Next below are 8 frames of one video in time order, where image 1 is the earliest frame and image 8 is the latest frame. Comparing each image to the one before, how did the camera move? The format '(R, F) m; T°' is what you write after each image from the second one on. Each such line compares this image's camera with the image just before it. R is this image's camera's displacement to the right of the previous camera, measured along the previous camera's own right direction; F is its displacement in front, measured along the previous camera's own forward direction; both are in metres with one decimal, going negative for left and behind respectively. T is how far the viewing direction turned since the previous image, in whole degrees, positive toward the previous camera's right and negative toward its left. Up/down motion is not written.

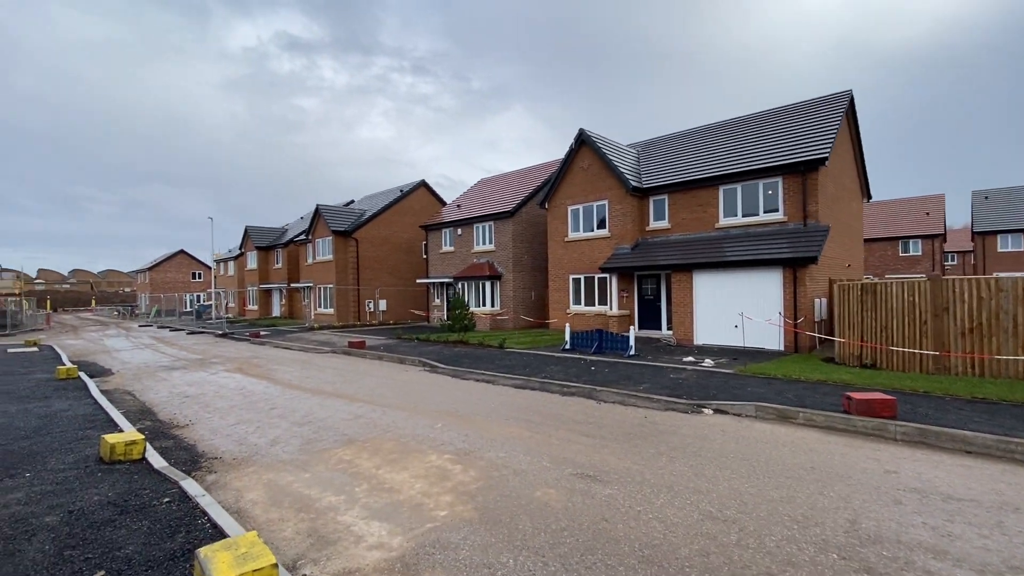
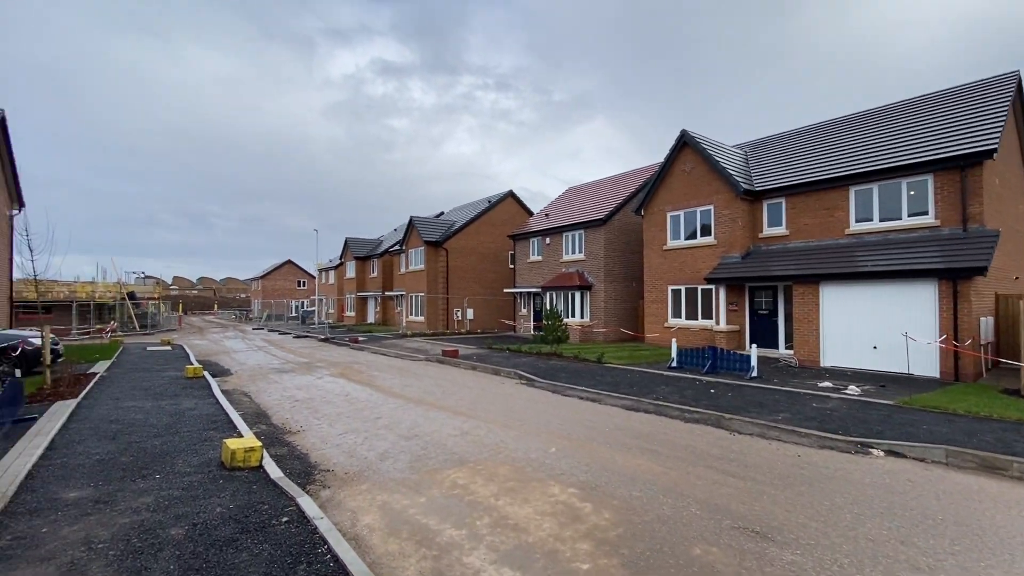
(-0.7, +0.8) m; -9°
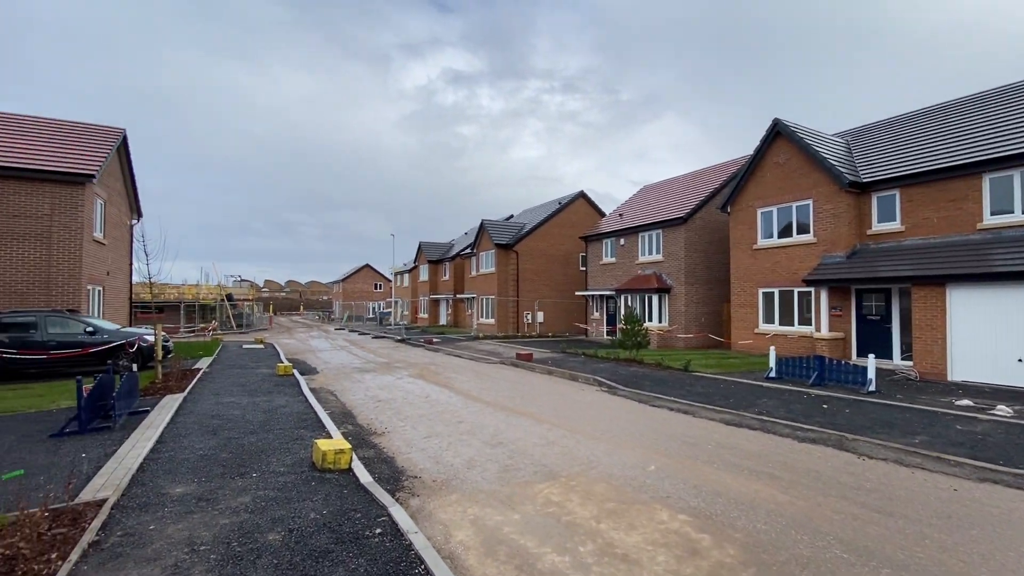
(-0.4, +0.5) m; -8°
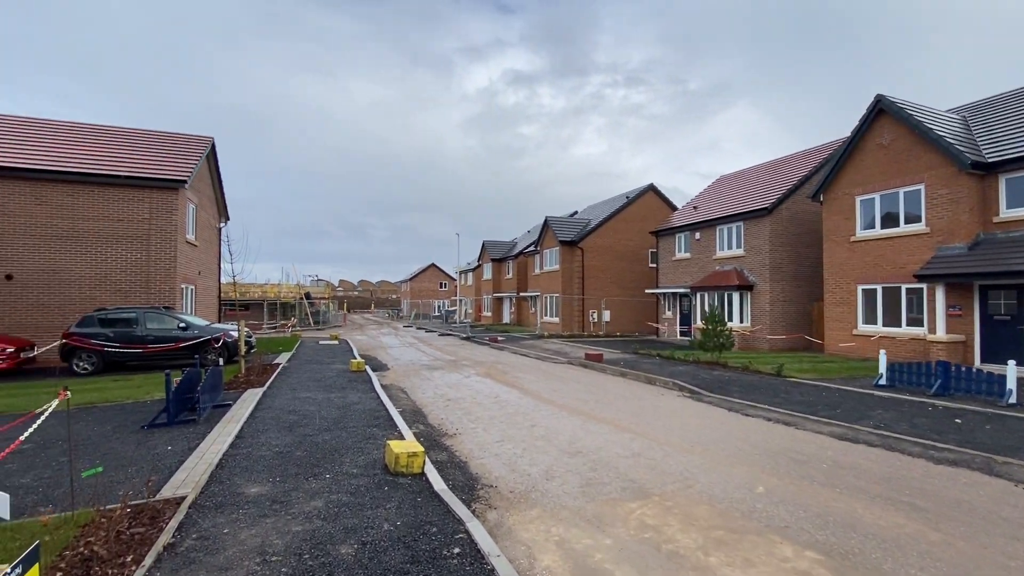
(-0.3, +0.6) m; -7°
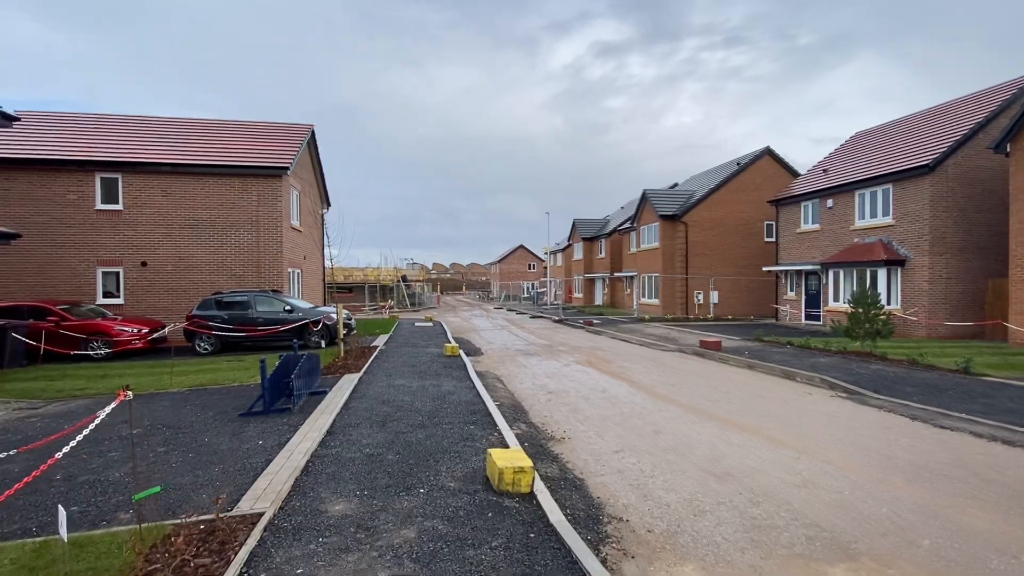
(-0.5, +1.5) m; -10°
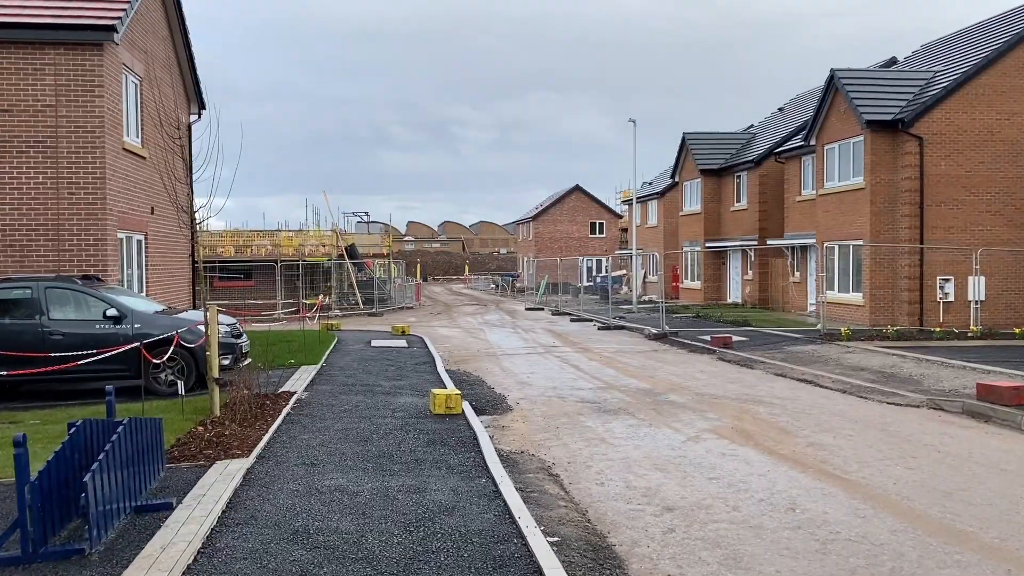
(+1.1, +13.6) m; -10°
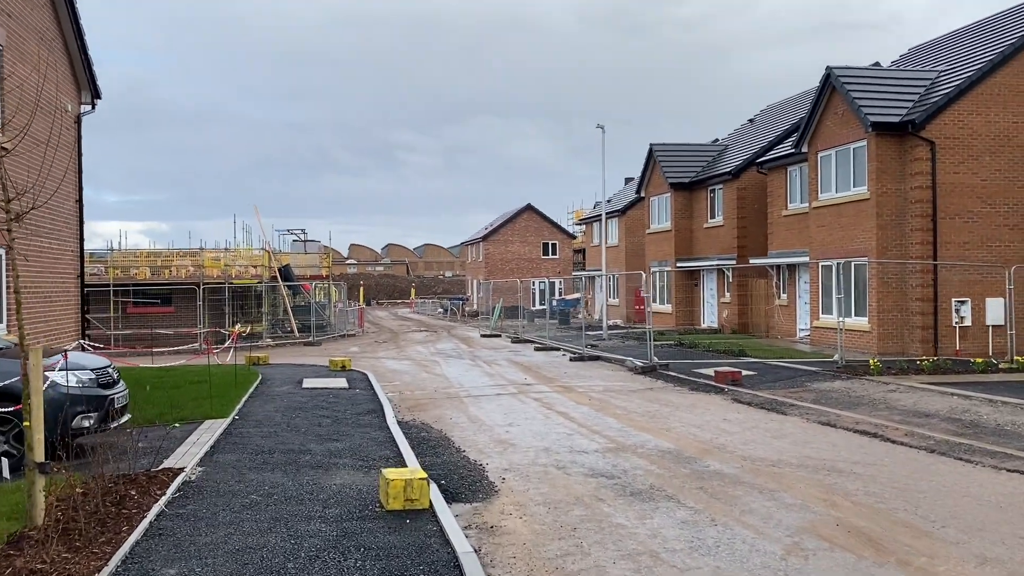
(-0.6, +2.9) m; +7°
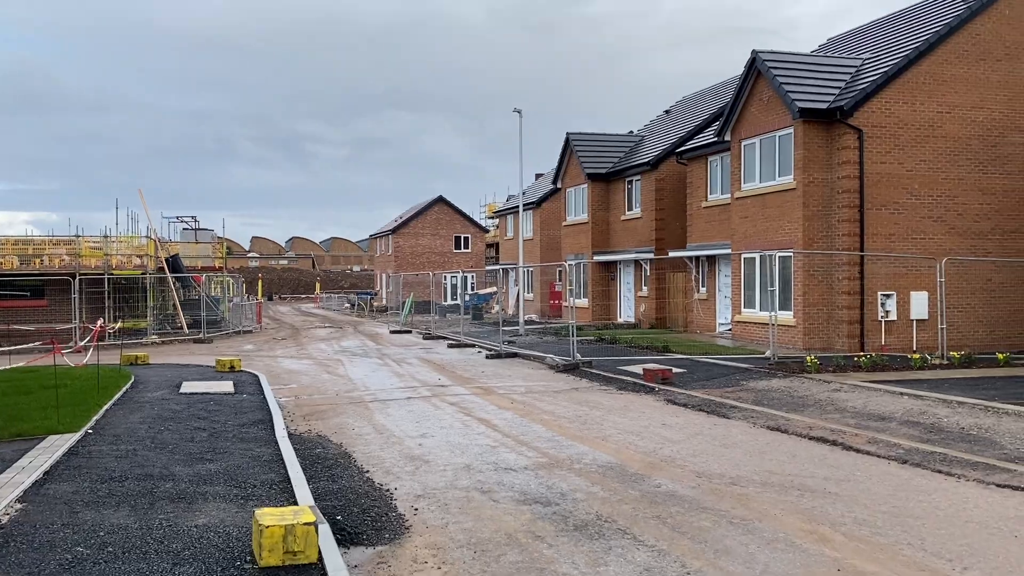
(0.0, +1.7) m; +9°
